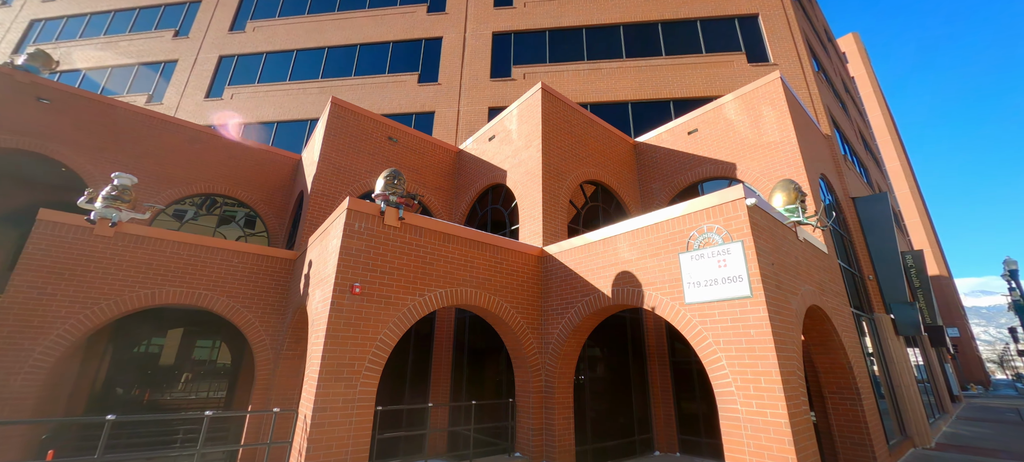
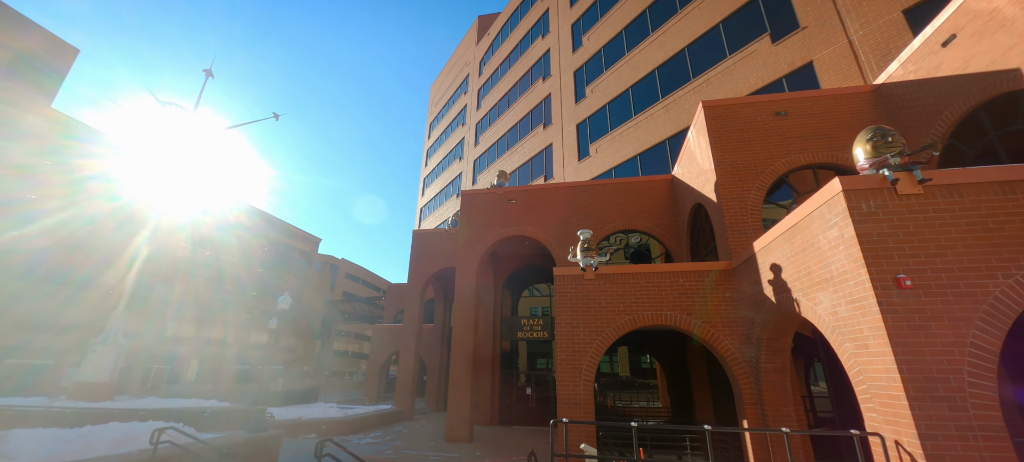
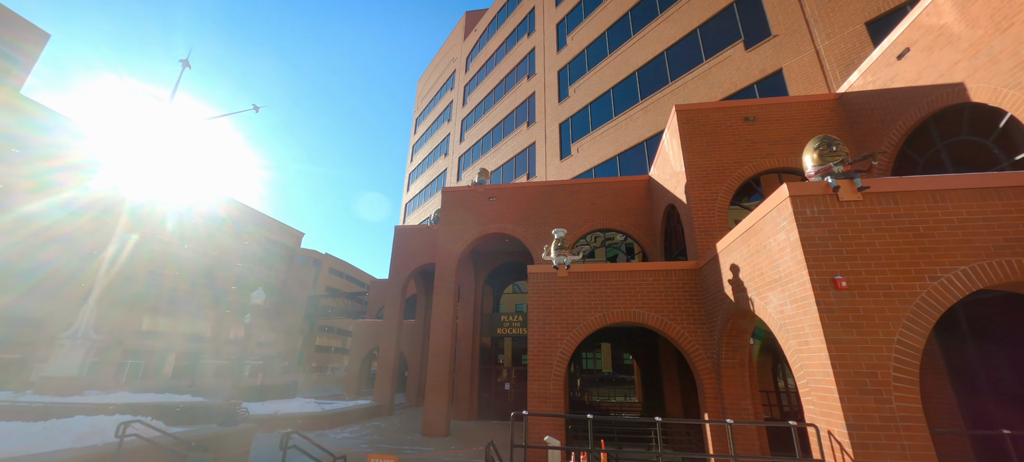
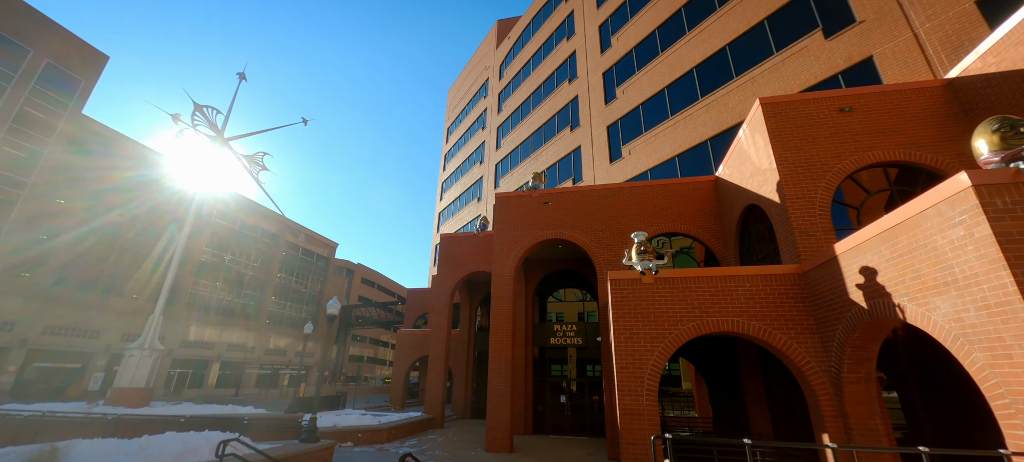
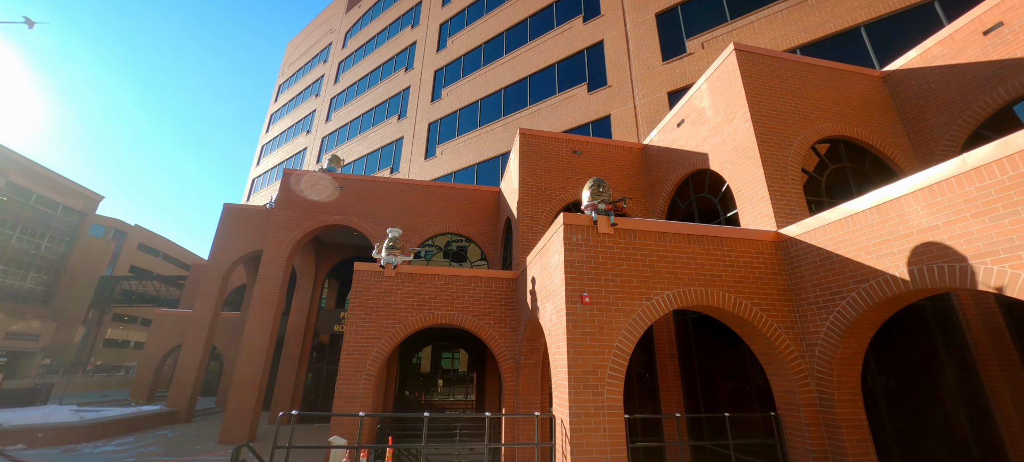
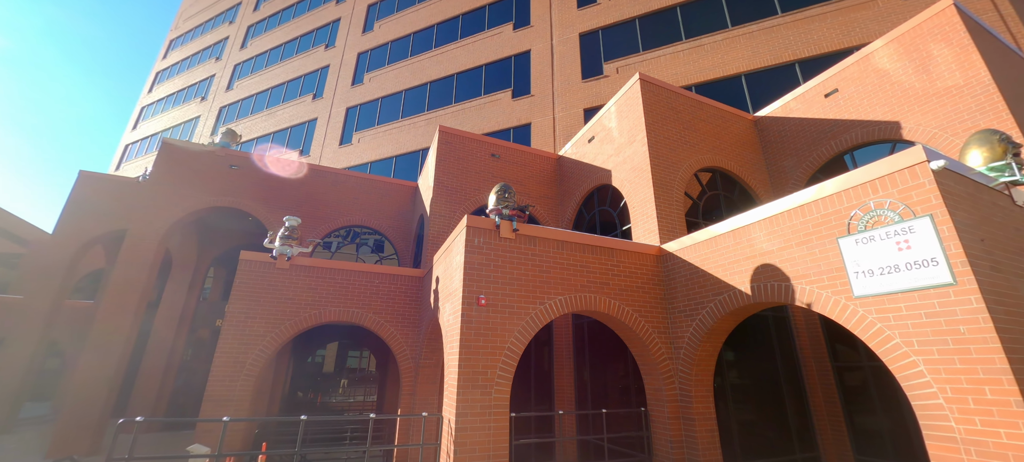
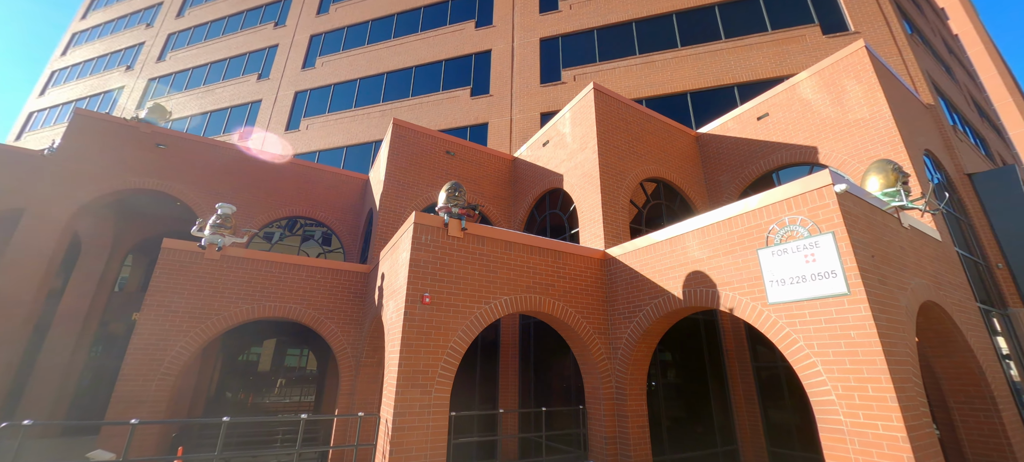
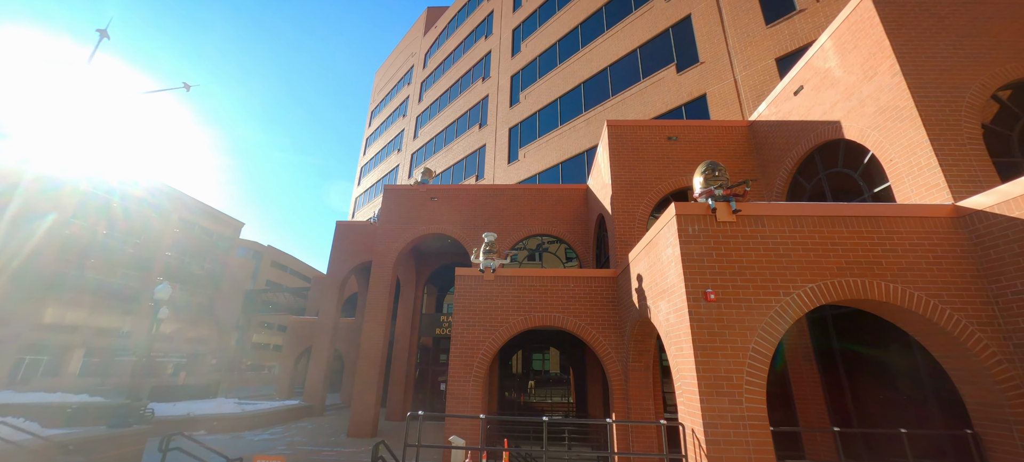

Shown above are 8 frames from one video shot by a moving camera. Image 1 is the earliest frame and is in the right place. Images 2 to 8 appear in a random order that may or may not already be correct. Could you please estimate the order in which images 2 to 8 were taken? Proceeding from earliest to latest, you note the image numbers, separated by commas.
7, 6, 5, 8, 3, 2, 4
